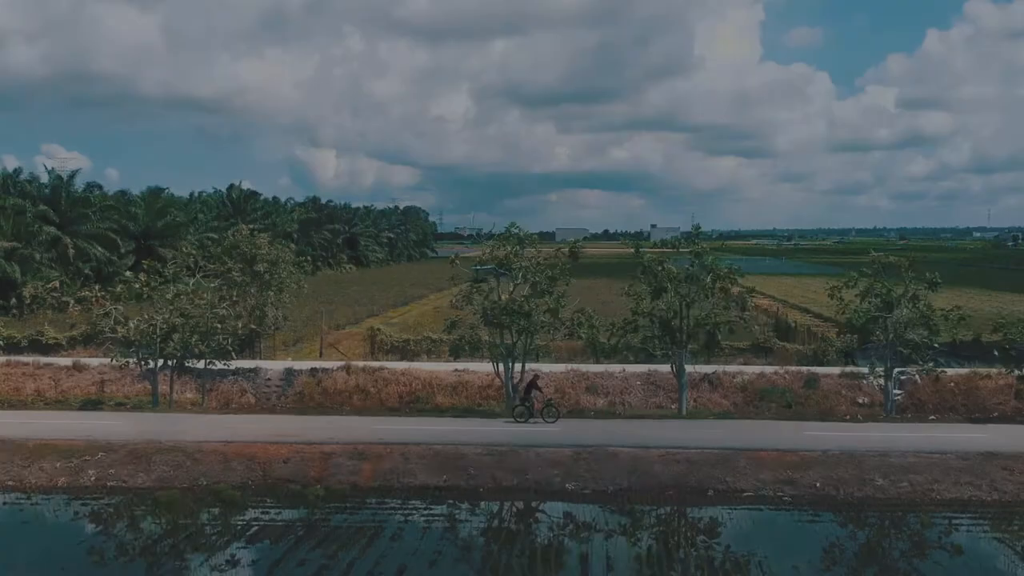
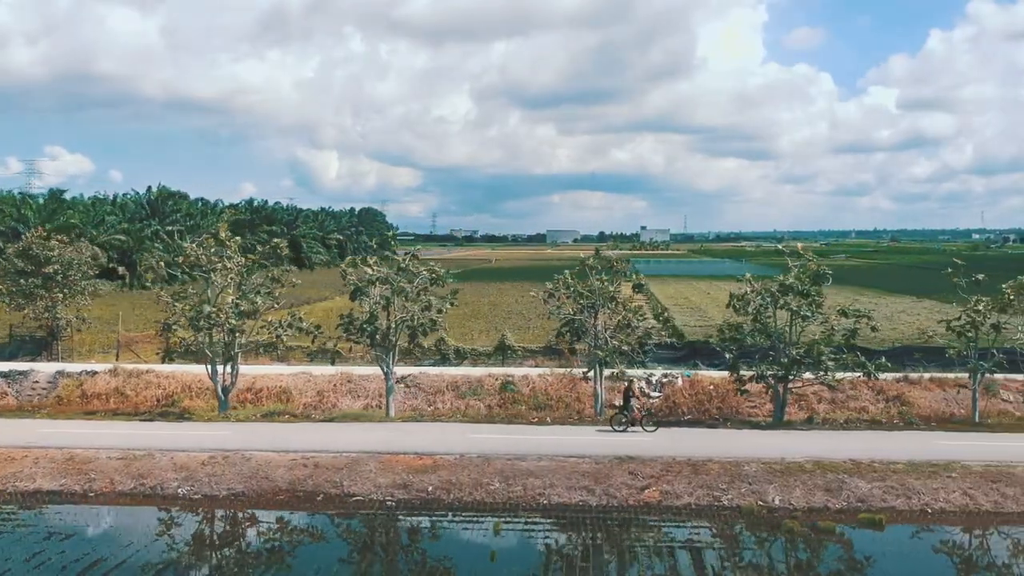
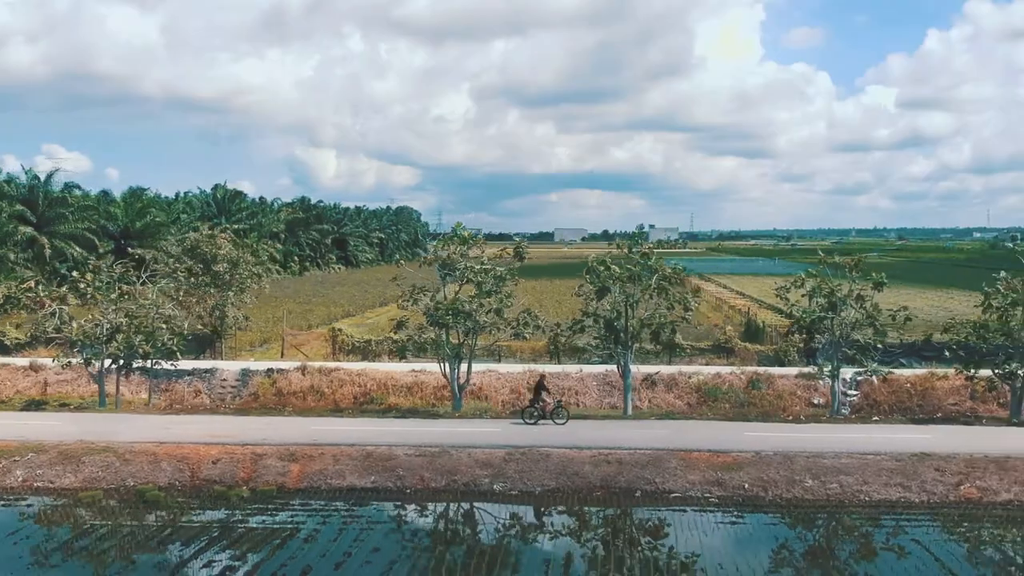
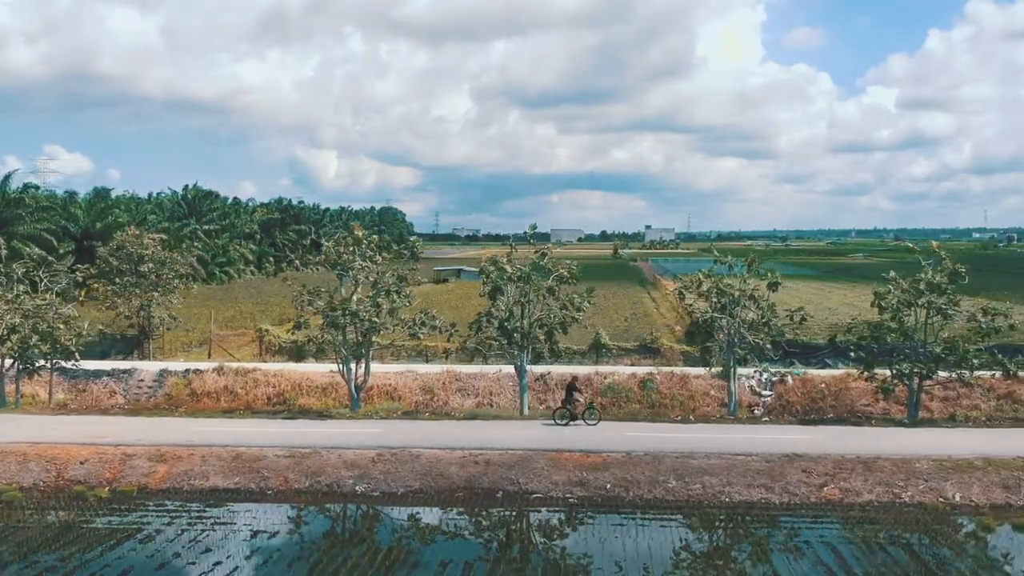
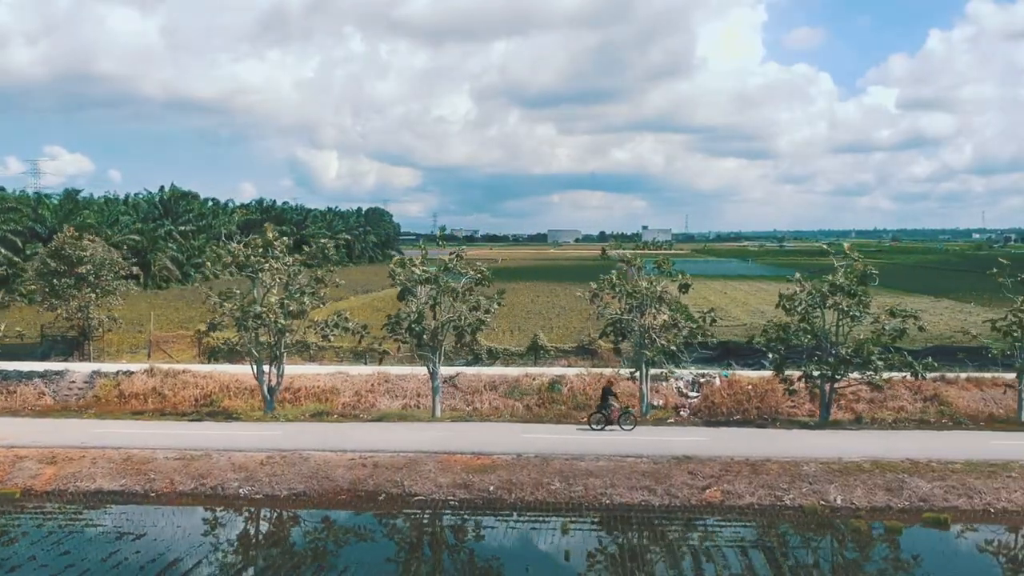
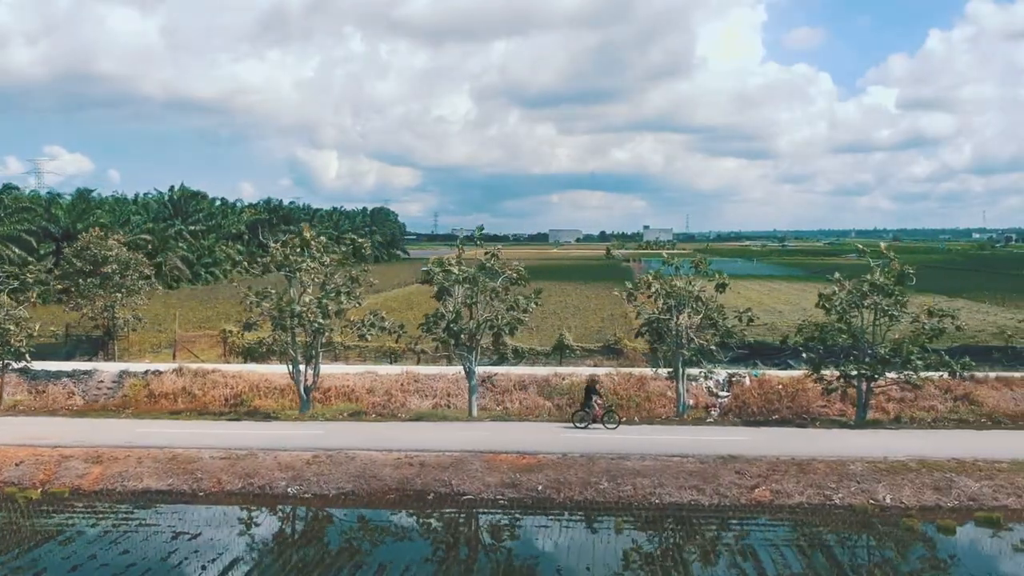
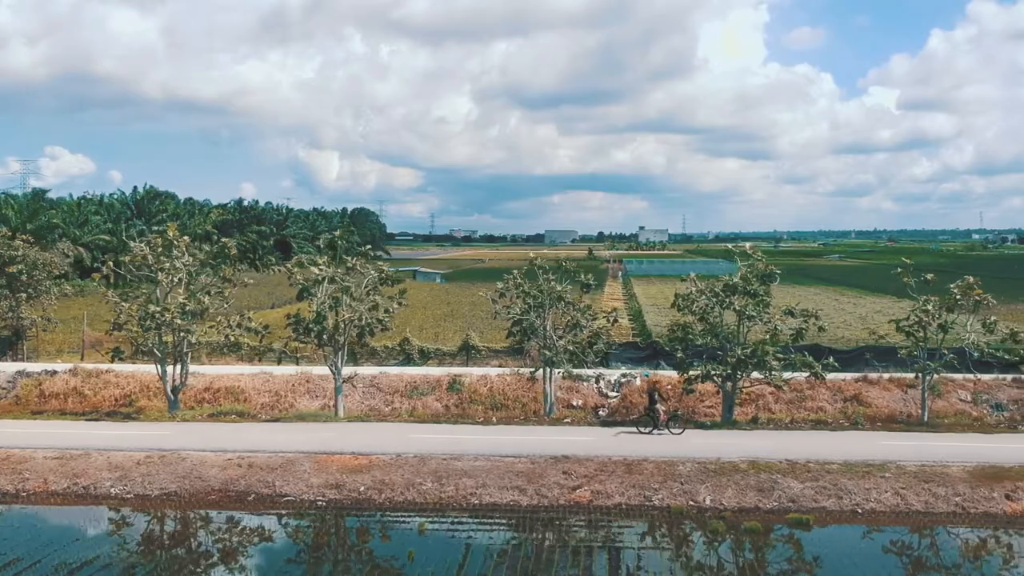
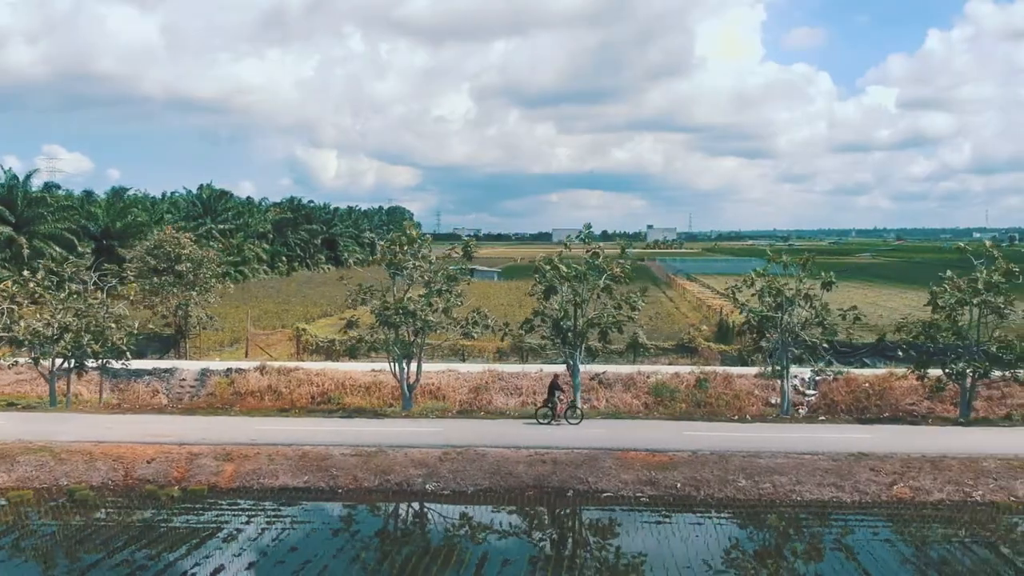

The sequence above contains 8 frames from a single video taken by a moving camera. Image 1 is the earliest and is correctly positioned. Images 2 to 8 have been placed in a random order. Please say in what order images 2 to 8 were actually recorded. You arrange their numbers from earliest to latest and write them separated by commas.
3, 8, 4, 6, 5, 2, 7
